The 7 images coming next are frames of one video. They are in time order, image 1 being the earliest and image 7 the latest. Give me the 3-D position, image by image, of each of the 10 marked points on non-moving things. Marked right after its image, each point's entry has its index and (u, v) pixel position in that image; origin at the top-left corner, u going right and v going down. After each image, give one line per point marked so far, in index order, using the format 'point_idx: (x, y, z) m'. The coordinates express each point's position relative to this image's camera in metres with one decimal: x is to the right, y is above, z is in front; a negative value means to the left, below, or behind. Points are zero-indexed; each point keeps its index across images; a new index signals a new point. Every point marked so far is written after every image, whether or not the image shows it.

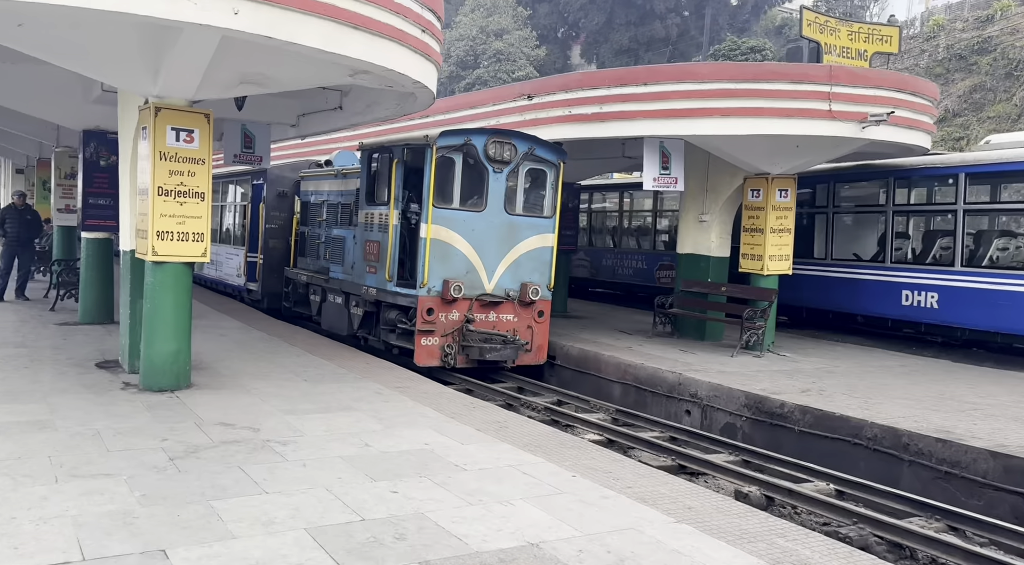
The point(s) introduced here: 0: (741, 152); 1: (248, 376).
0: (+3.2, +1.8, +11.3) m
1: (-3.1, -1.1, +9.5) m
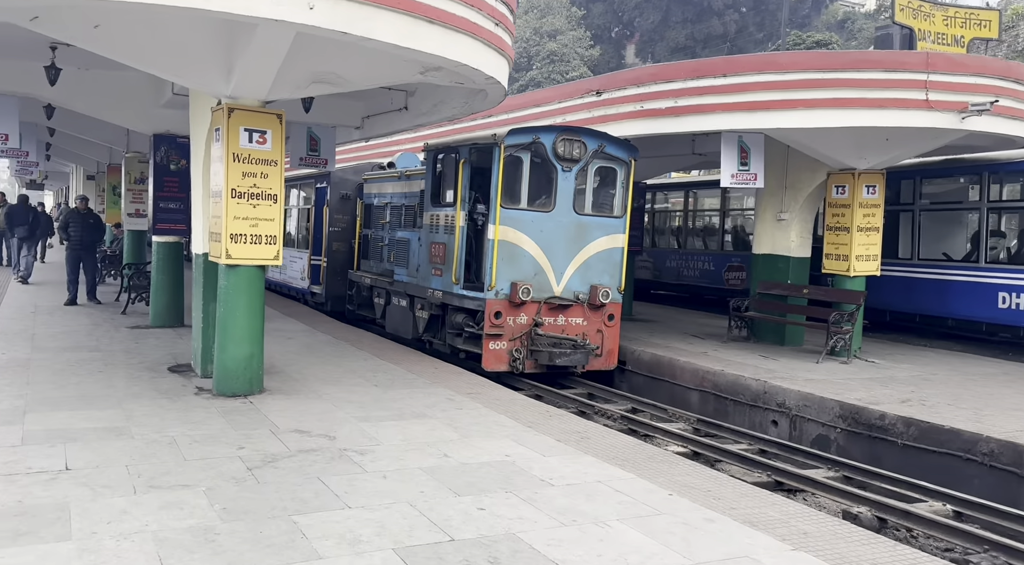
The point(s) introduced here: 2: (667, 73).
0: (+4.1, +1.8, +10.7) m
1: (-2.2, -1.1, +9.3) m
2: (+2.1, +2.9, +11.0) m
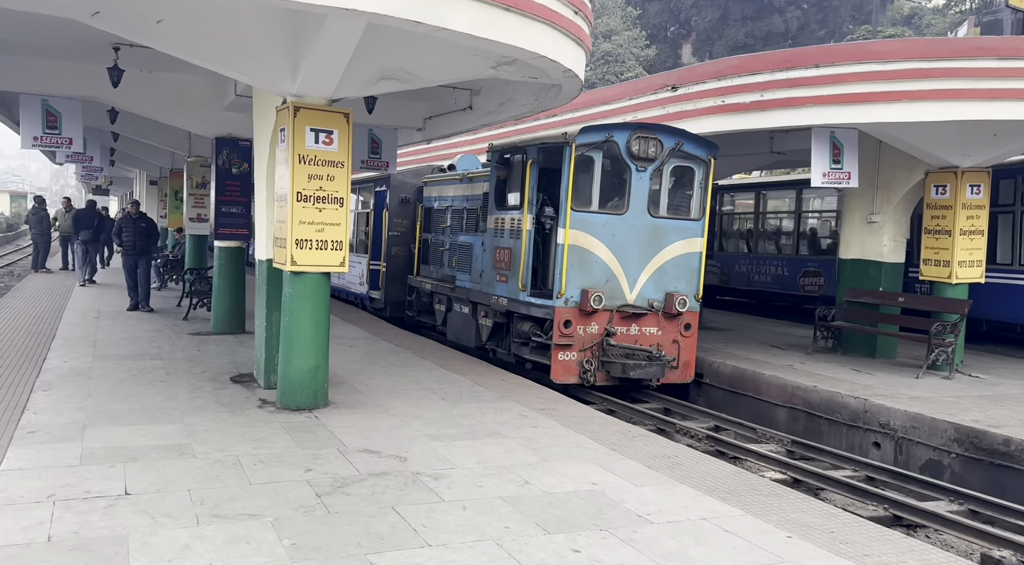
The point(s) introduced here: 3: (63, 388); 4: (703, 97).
0: (+5.0, +1.7, +9.9) m
1: (-1.4, -1.2, +8.9) m
2: (+3.1, +2.8, +10.4) m
3: (-4.5, -1.1, +8.3) m
4: (+2.6, +2.5, +11.0) m
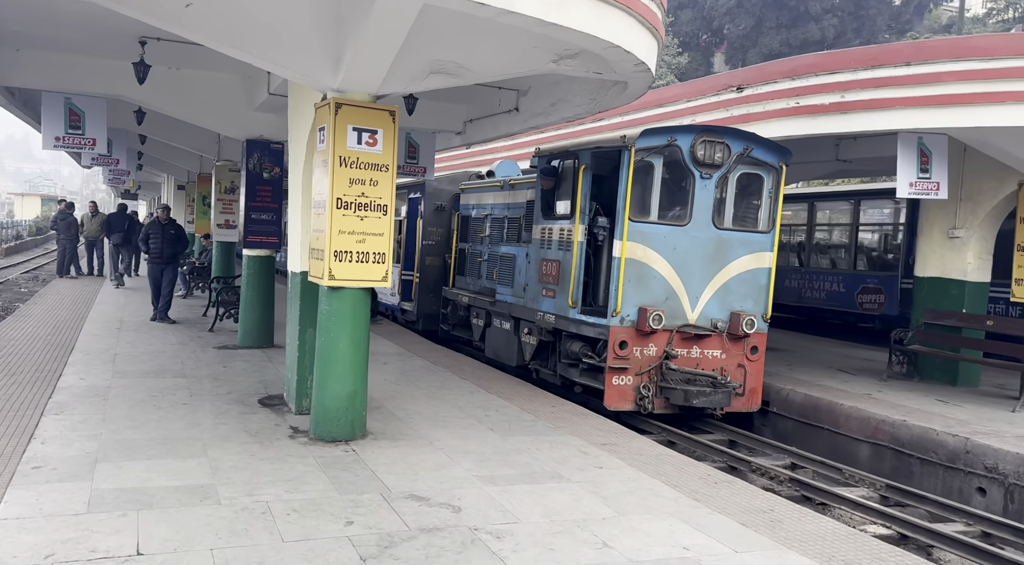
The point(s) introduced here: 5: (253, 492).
0: (+5.7, +1.4, +8.9) m
1: (-0.8, -1.4, +8.0) m
2: (+3.7, +2.5, +9.4) m
3: (-4.0, -1.2, +7.5) m
4: (+3.2, +2.3, +10.1) m
5: (-1.8, -1.4, +5.5) m
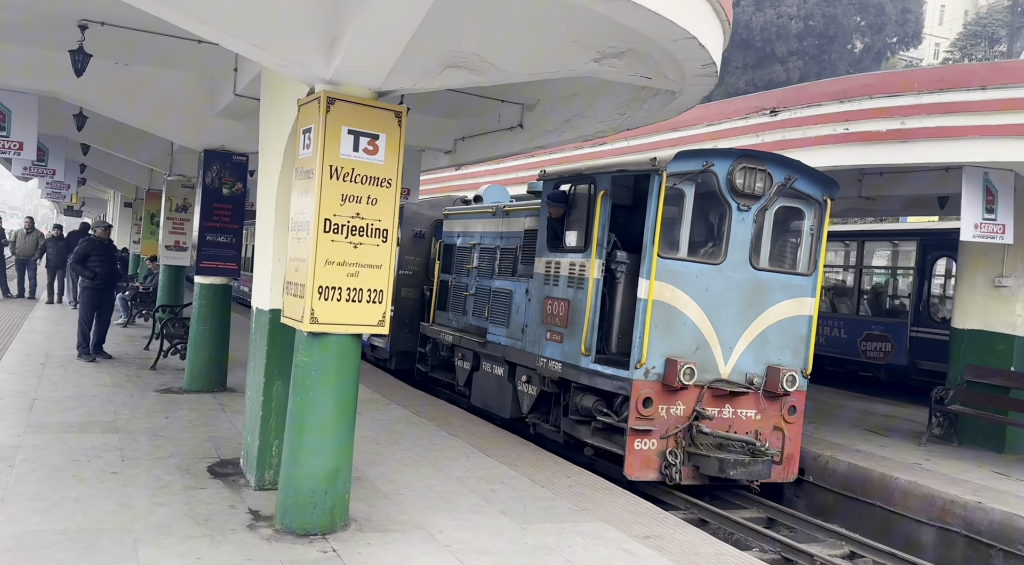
0: (+5.8, +0.9, +7.8) m
1: (-0.7, -1.7, +6.5) m
2: (+3.8, +2.0, +8.2) m
3: (-3.9, -1.4, +5.8) m
4: (+3.3, +1.7, +8.9) m
5: (-1.5, -1.6, +3.9) m
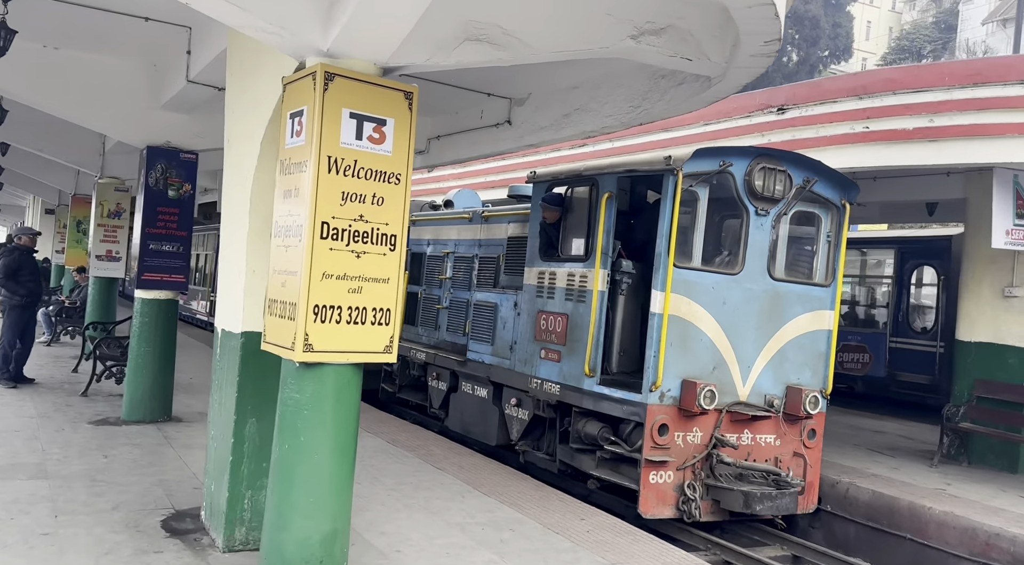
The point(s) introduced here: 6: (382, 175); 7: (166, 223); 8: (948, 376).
0: (+5.8, +0.8, +7.3) m
1: (-0.6, -1.8, +5.4) m
2: (+3.8, +1.9, +7.6) m
3: (-3.7, -1.5, +4.5) m
4: (+3.3, +1.6, +8.2) m
5: (-1.2, -1.7, +2.8) m
6: (-0.7, +0.6, +4.4) m
7: (-3.8, +0.7, +9.1) m
8: (+7.5, -1.6, +14.1) m
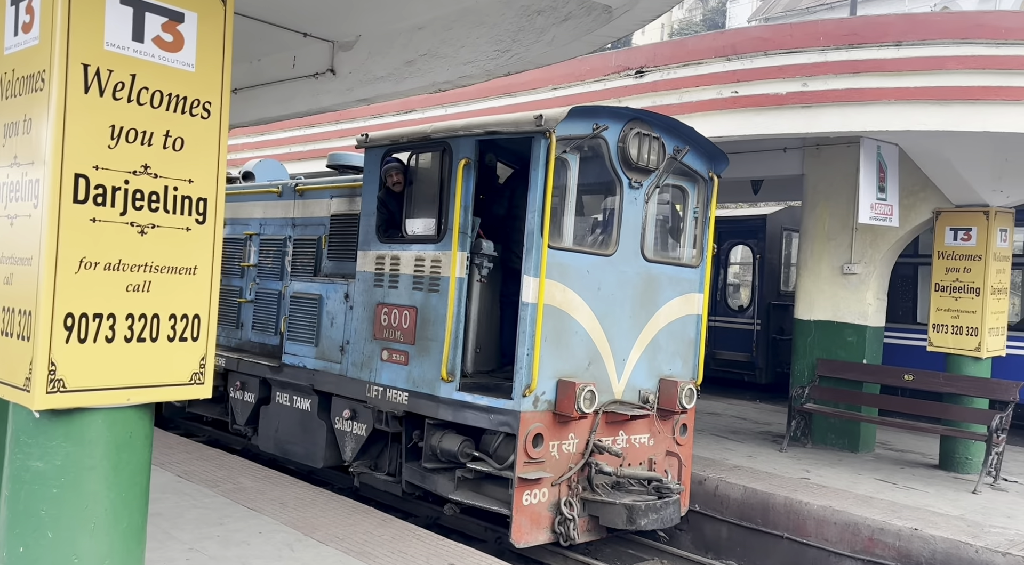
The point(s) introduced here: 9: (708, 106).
0: (+4.4, +1.0, +7.2) m
1: (-1.2, -1.8, +3.9) m
2: (+2.4, +2.1, +7.0) m
3: (-4.0, -1.6, +2.2) m
4: (+1.7, +1.8, +7.4) m
5: (-1.1, -1.7, +1.2) m
6: (-1.1, +0.6, +2.8) m
7: (-5.3, +0.7, +6.5) m
8: (+4.4, -1.2, +14.3) m
9: (+1.8, +1.6, +7.4) m
